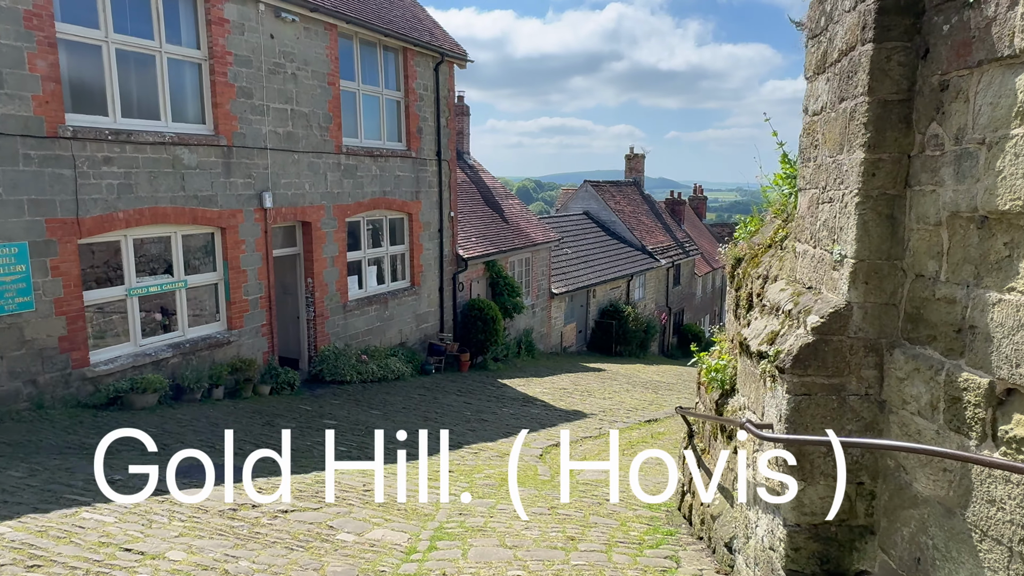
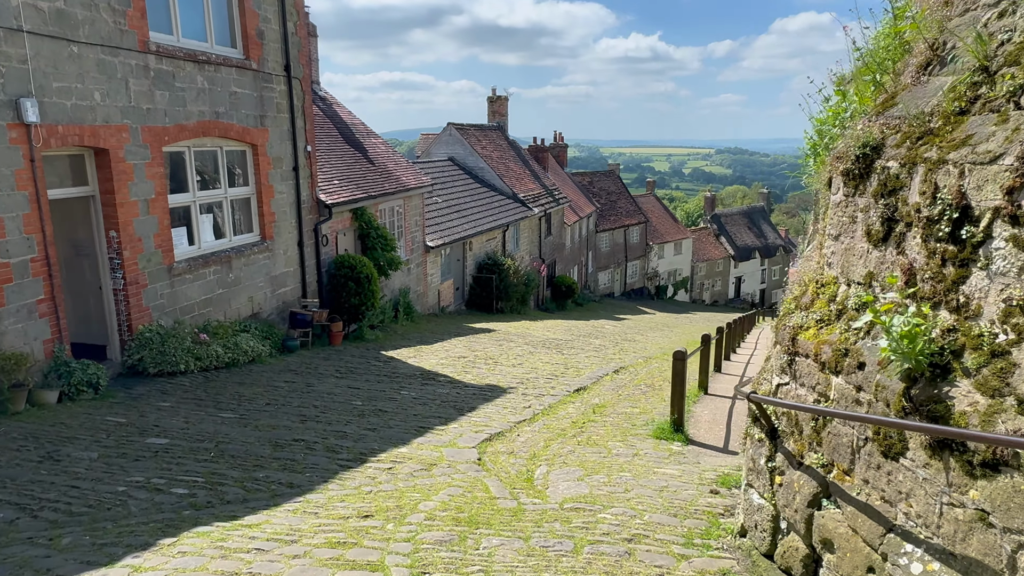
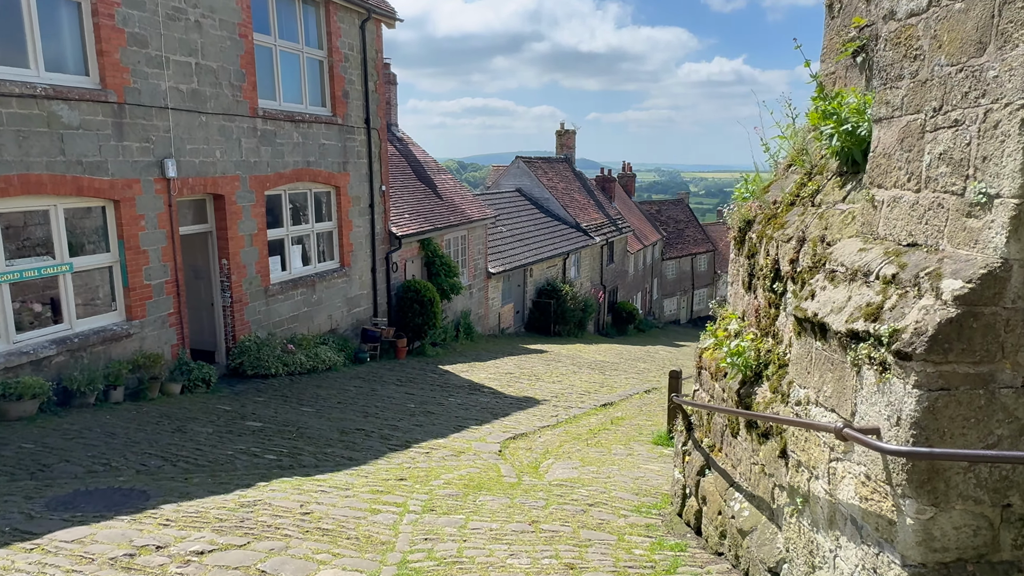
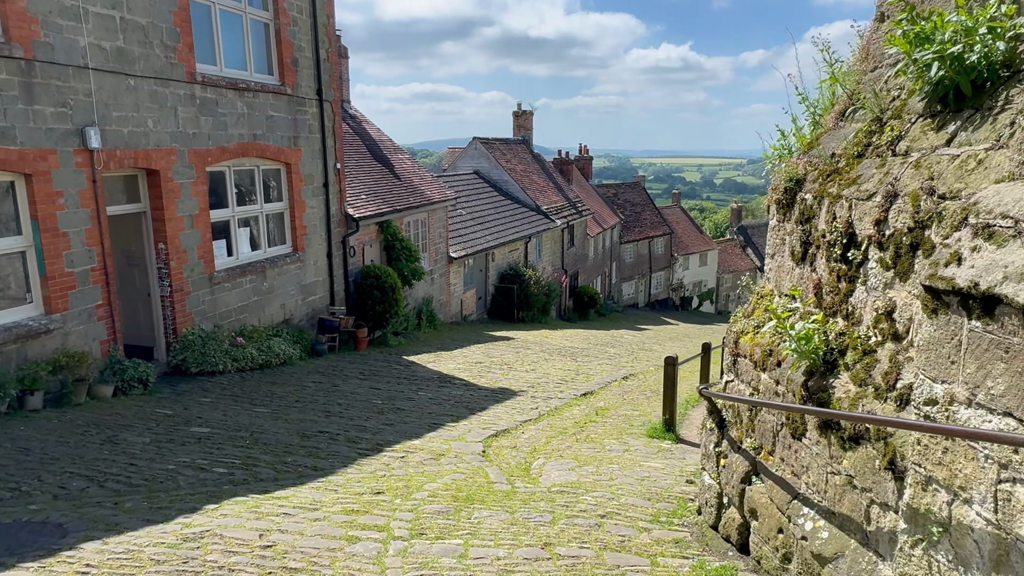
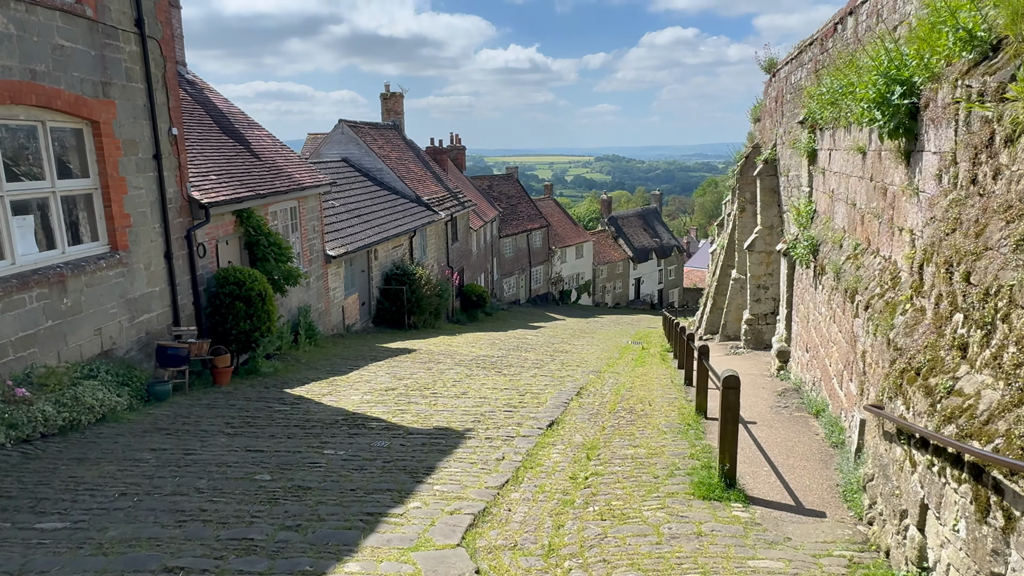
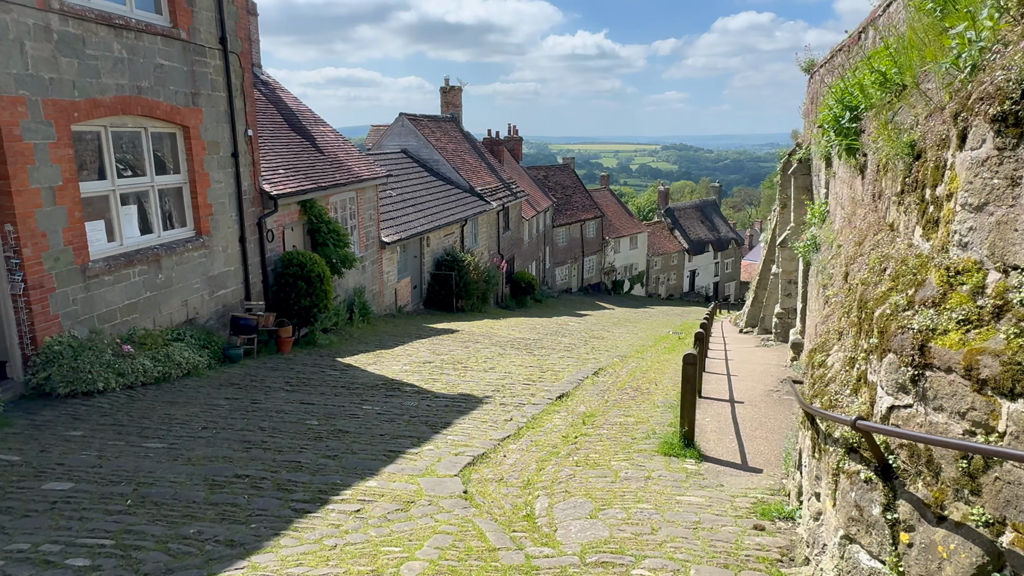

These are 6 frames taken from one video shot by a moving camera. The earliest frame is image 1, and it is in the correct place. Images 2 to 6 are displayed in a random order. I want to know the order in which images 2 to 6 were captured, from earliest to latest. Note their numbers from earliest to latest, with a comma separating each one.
3, 4, 2, 6, 5
